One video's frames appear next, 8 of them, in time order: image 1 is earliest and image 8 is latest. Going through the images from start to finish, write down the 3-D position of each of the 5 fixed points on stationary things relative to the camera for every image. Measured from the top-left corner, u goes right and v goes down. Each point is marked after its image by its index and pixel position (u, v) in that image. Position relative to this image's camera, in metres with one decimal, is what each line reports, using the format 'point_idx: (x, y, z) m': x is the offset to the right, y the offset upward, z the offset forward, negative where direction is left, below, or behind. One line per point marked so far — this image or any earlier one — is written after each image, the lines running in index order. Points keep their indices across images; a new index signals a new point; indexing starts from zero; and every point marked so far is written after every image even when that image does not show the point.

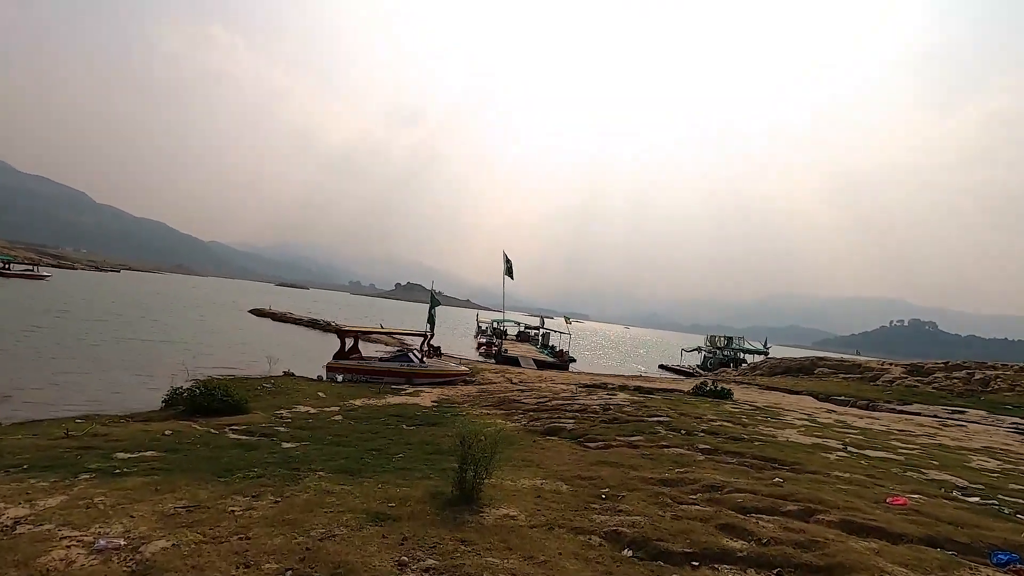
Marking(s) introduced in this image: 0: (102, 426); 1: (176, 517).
0: (-11.4, -3.9, +15.1) m
1: (-4.9, -3.3, +7.8) m
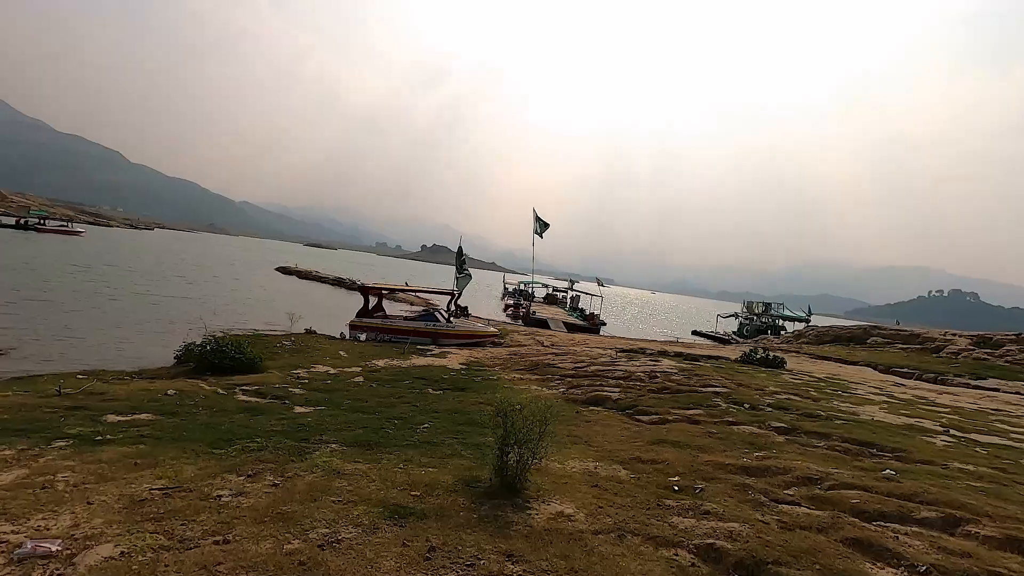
0: (-10.4, -2.4, +13.8) m
1: (-4.2, -2.5, +6.2) m
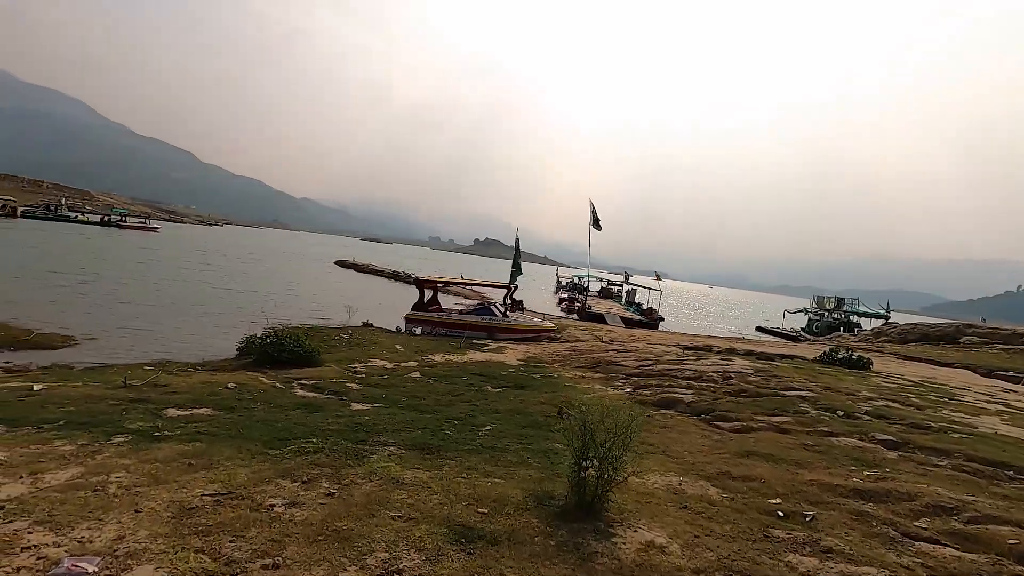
0: (-8.8, -2.2, +13.8) m
1: (-3.4, -2.4, +5.8) m
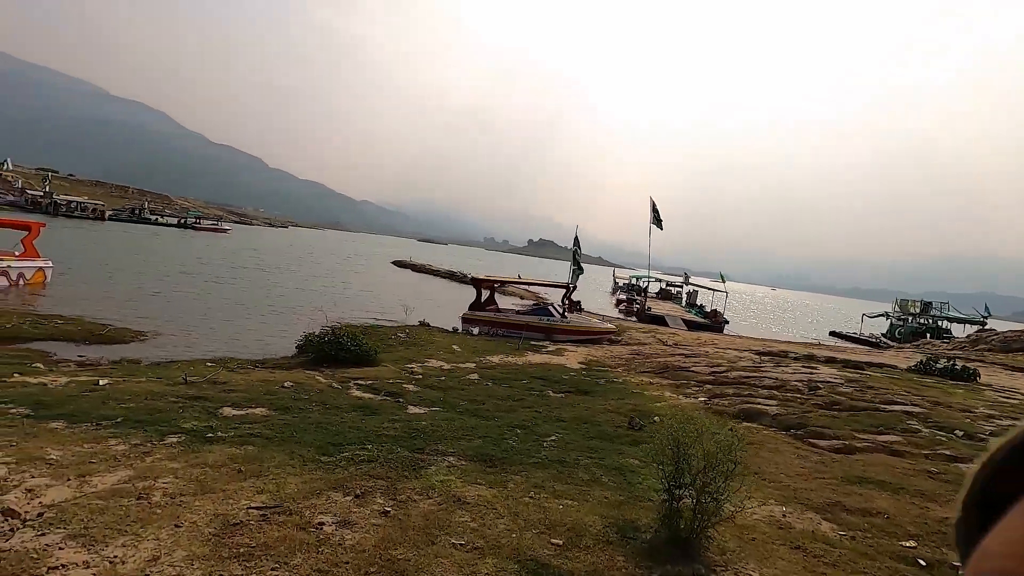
0: (-7.3, -2.1, +13.8) m
1: (-2.6, -2.3, +5.2) m
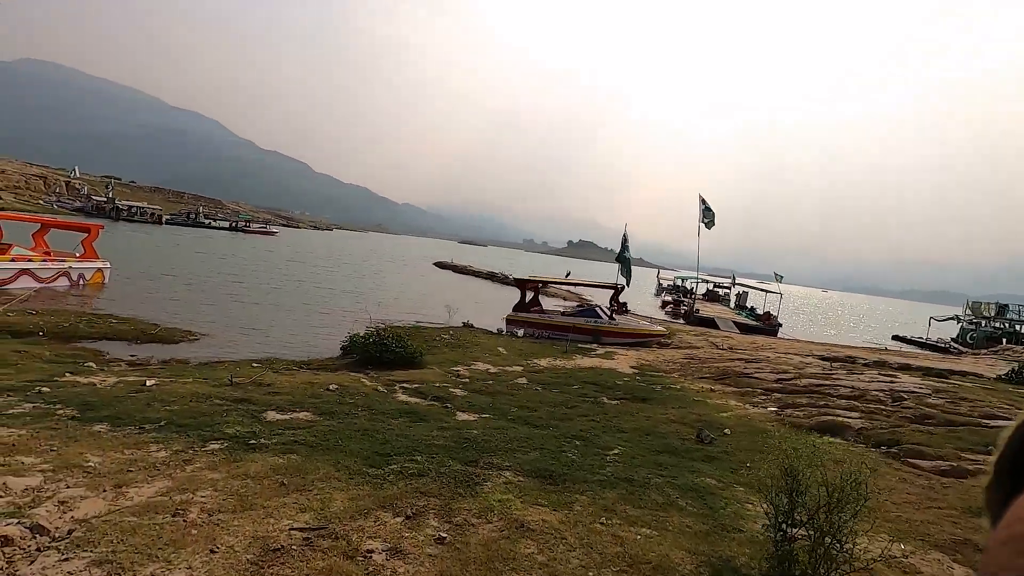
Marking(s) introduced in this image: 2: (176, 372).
0: (-6.0, -2.1, +13.5) m
1: (-2.0, -2.3, +4.6) m
2: (-8.1, -2.0, +13.1) m
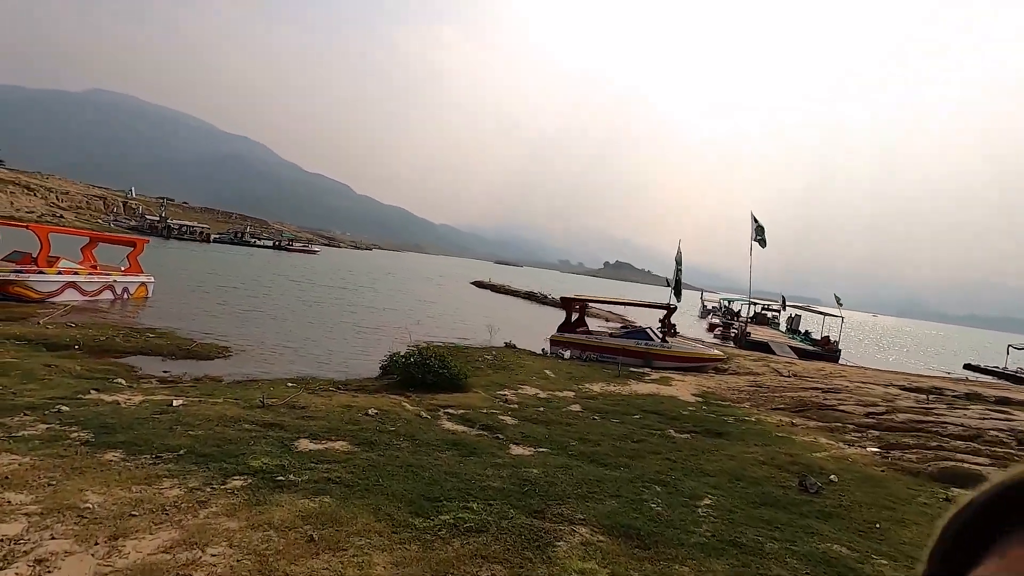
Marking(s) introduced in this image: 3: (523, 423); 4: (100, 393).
0: (-4.7, -2.5, +12.5) m
1: (-1.3, -2.3, +3.3) m
2: (-6.9, -2.3, +12.2) m
3: (+0.2, -2.9, +11.7) m
4: (-8.3, -2.1, +10.9) m
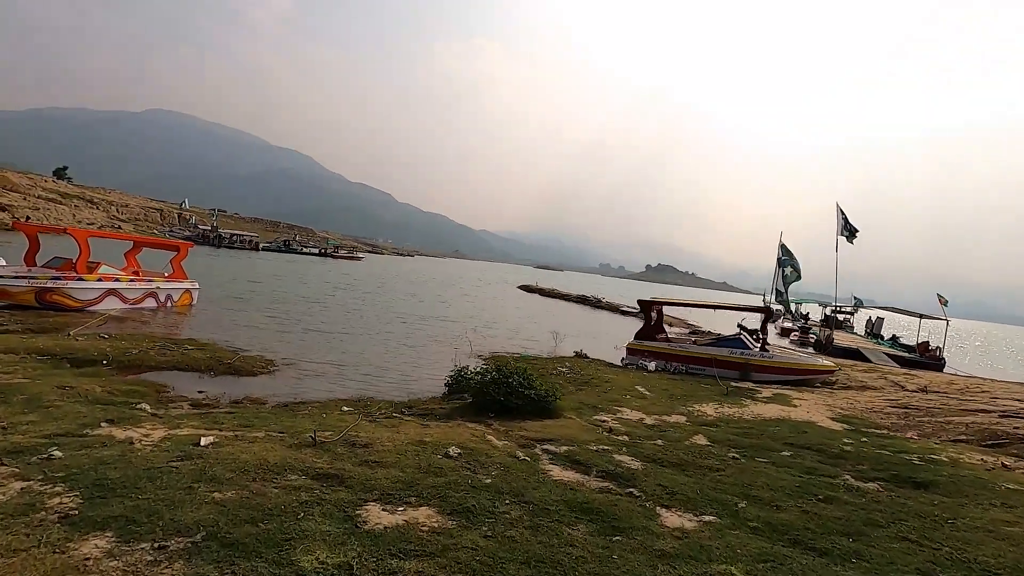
0: (-2.6, -2.5, +9.9) m
1: (+0.1, -2.3, +0.5) m
2: (-4.8, -2.4, +9.8) m
3: (+2.3, -2.9, +8.7) m
4: (-6.3, -2.2, +8.6) m
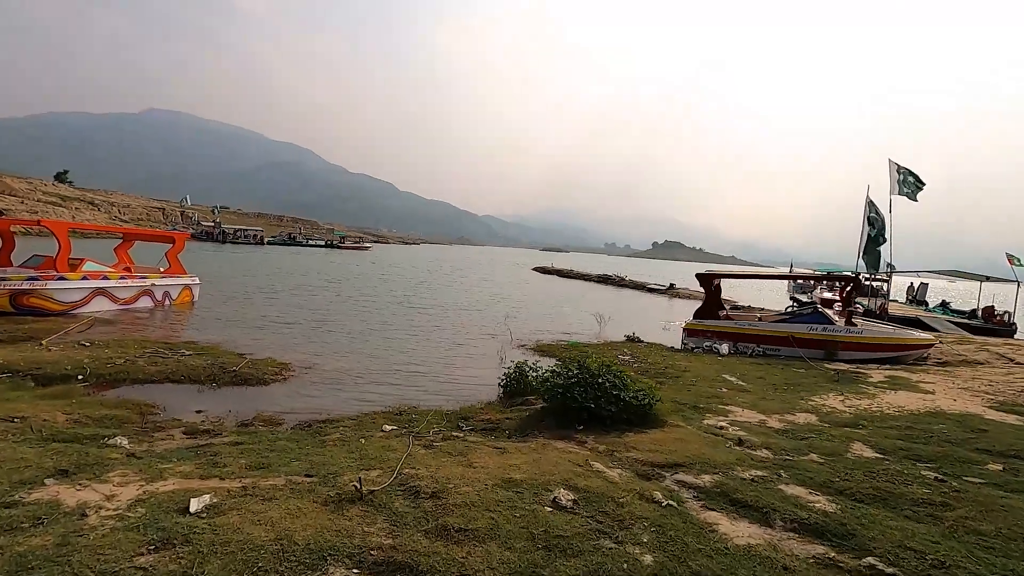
0: (-1.1, -2.2, +7.2) m
1: (+1.5, -2.1, -2.2) m
2: (-3.3, -2.2, +7.1) m
3: (+3.8, -2.4, +6.0) m
4: (-4.8, -2.1, +5.9) m
